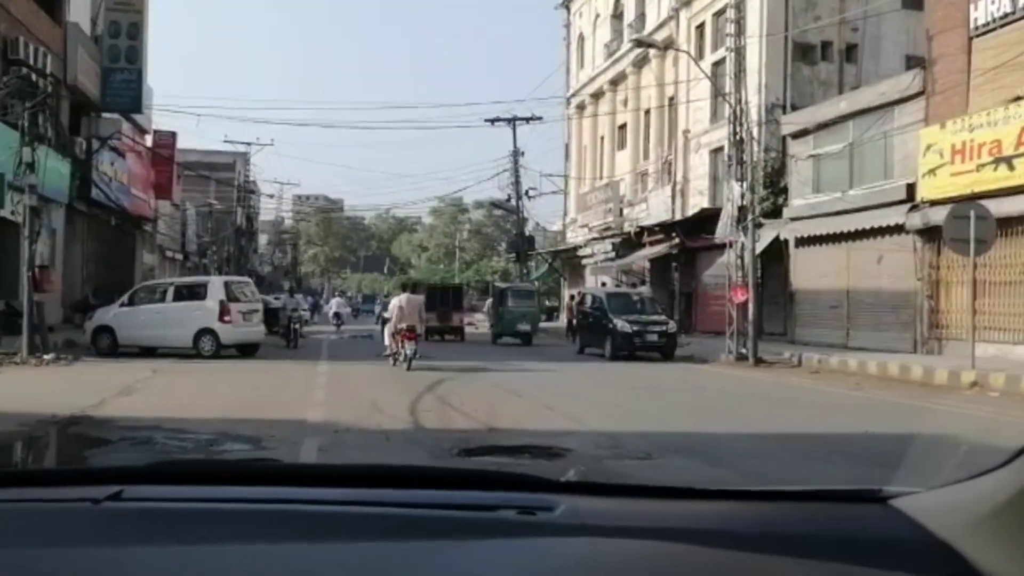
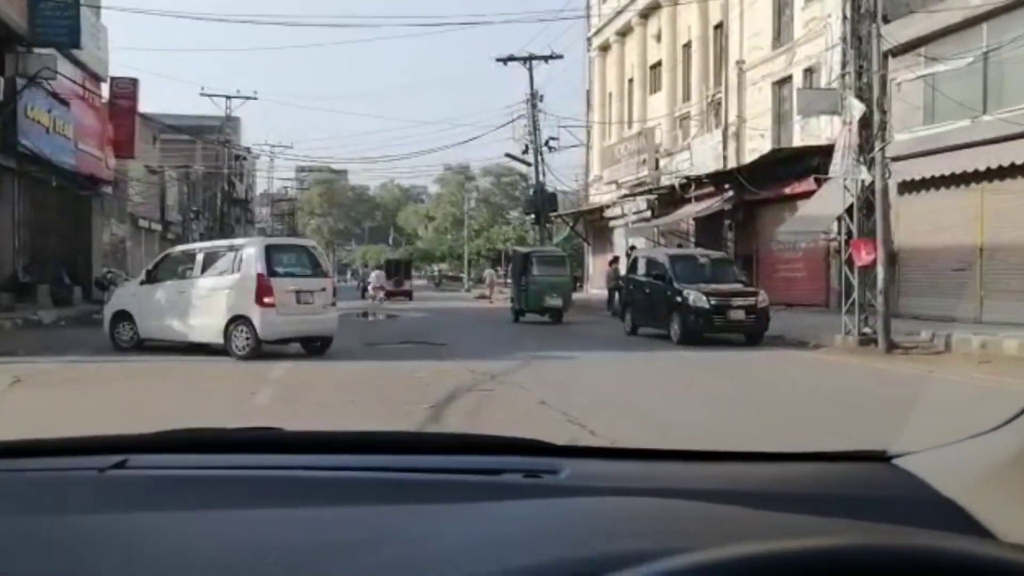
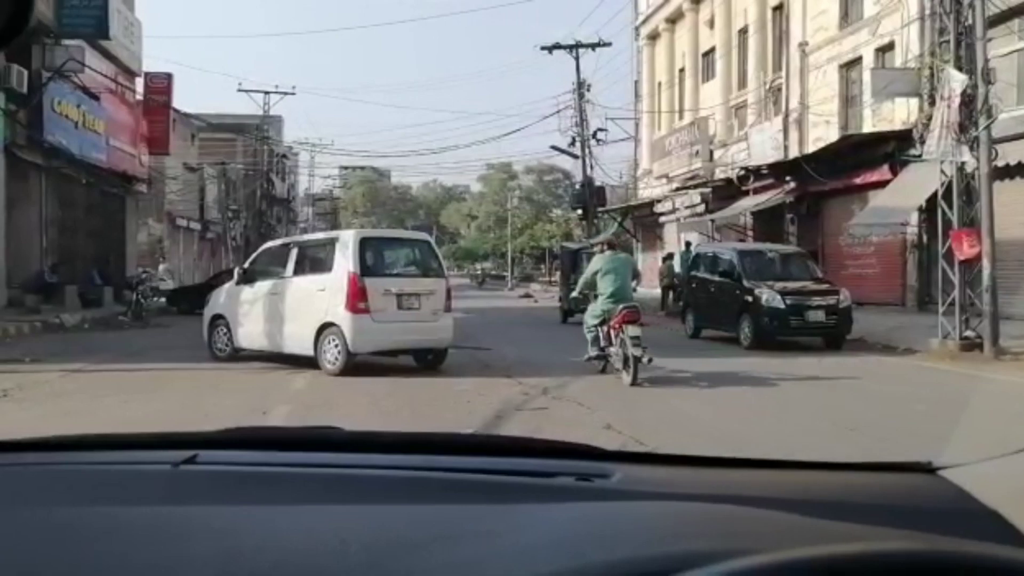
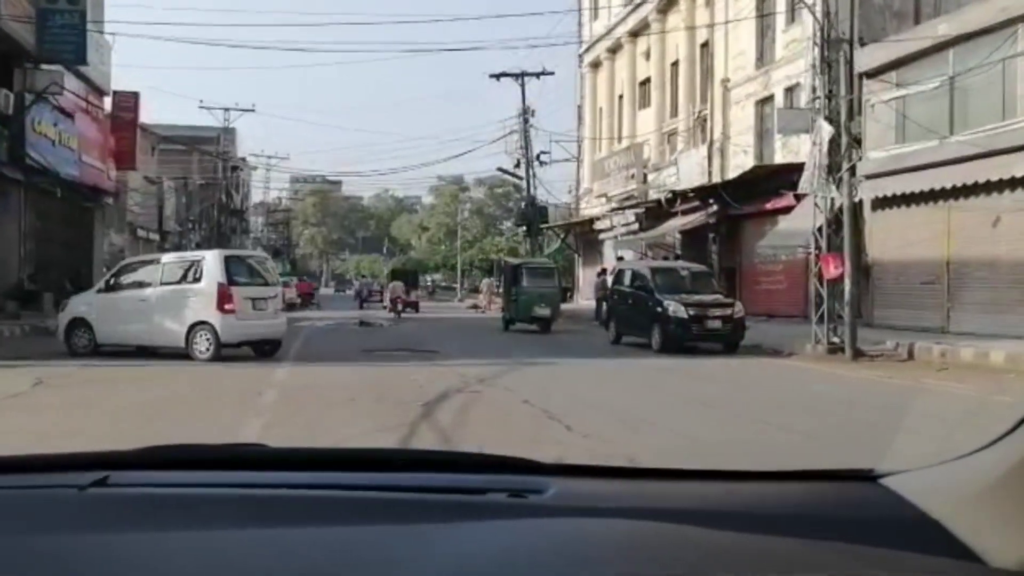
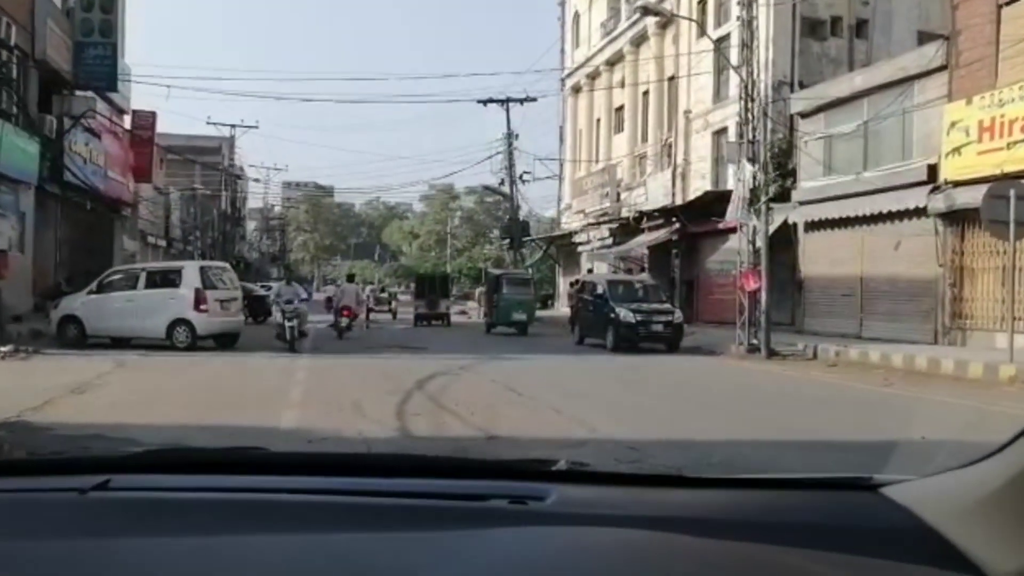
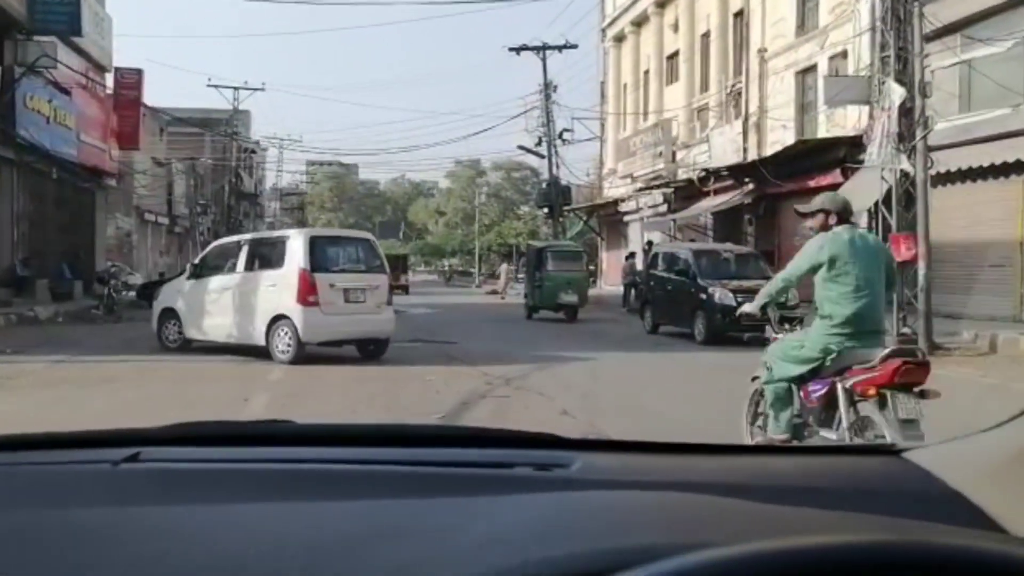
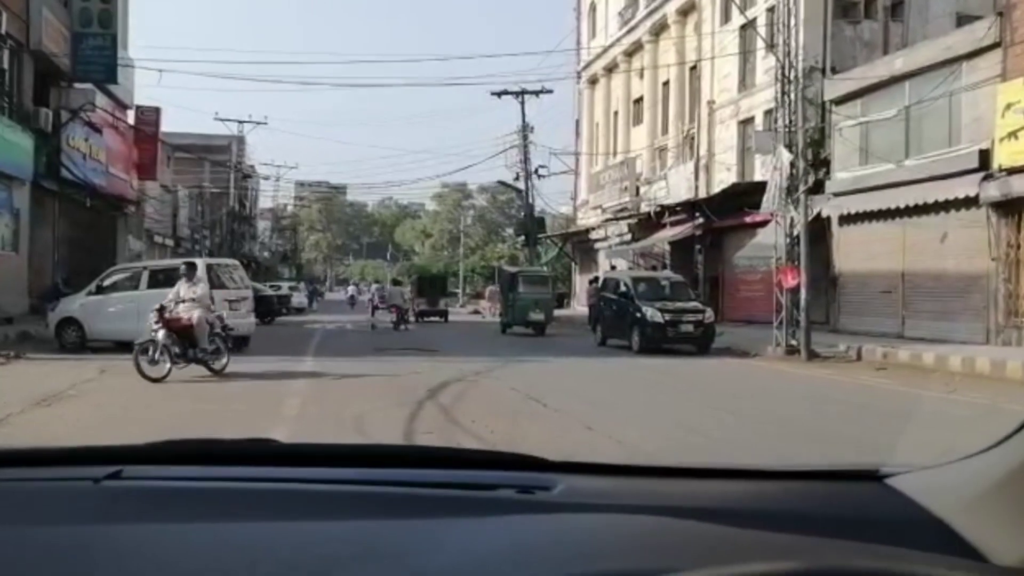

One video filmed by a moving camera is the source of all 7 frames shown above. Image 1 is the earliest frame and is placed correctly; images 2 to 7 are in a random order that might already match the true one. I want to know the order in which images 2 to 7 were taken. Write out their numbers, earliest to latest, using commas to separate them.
5, 7, 4, 2, 6, 3
